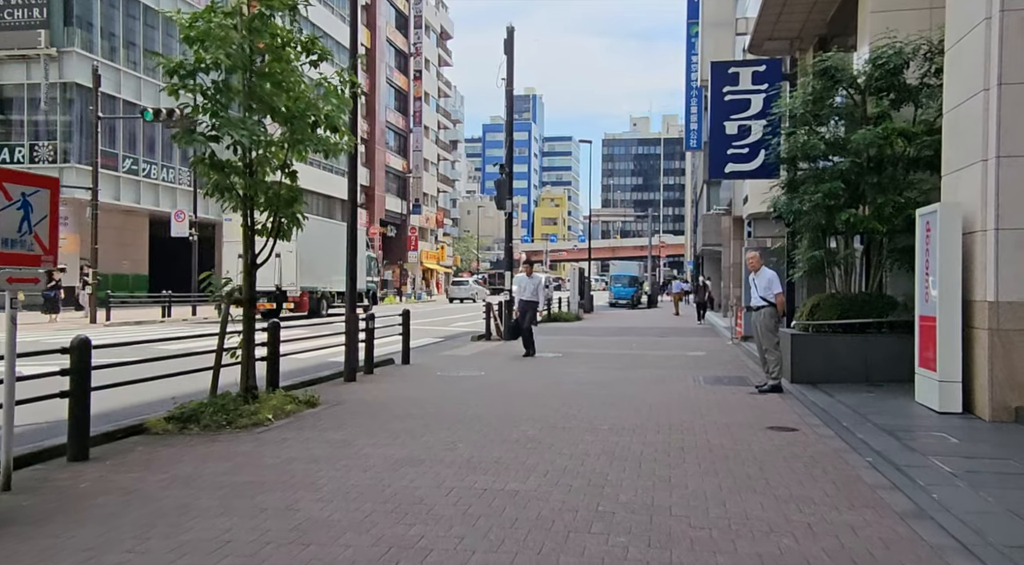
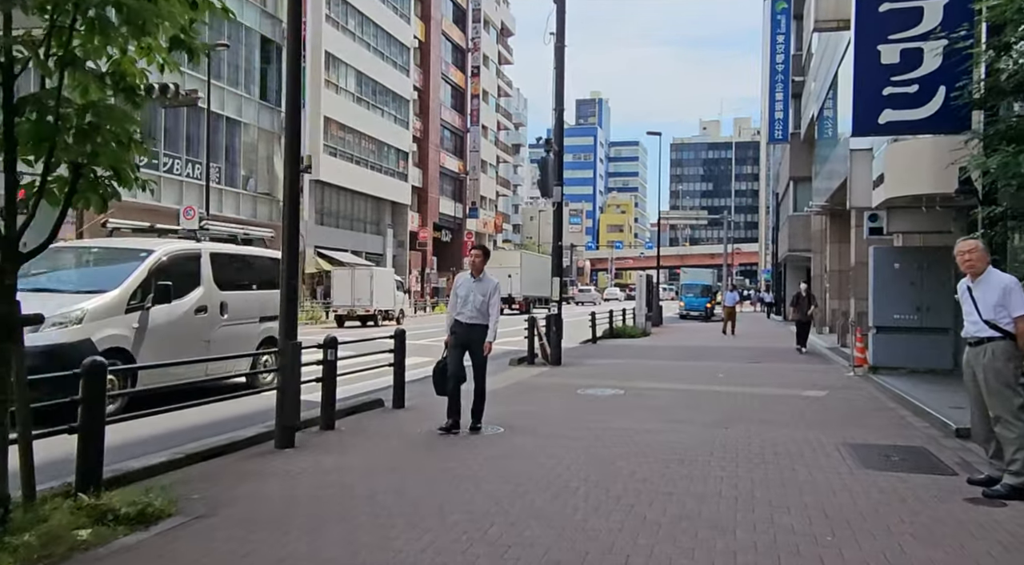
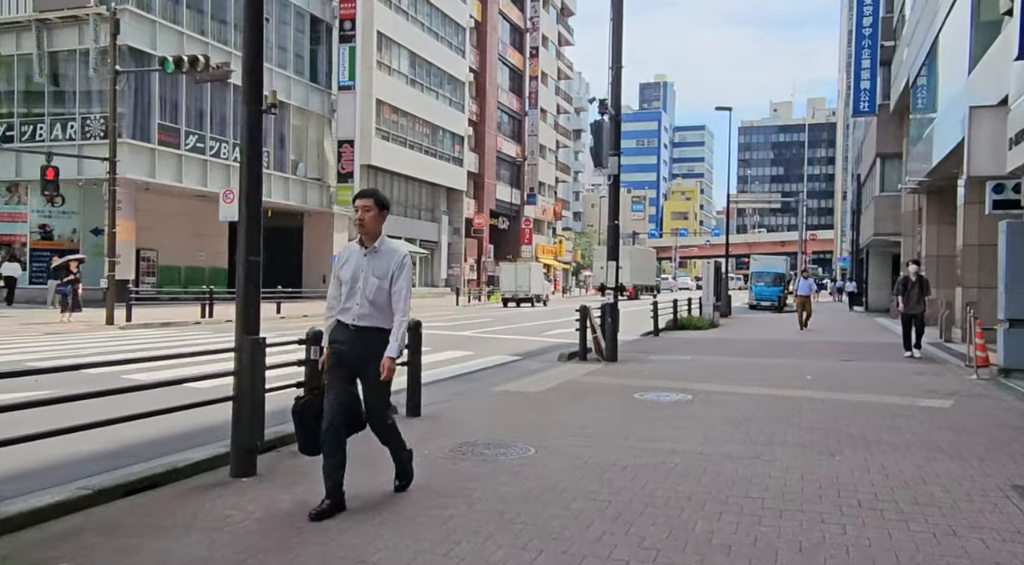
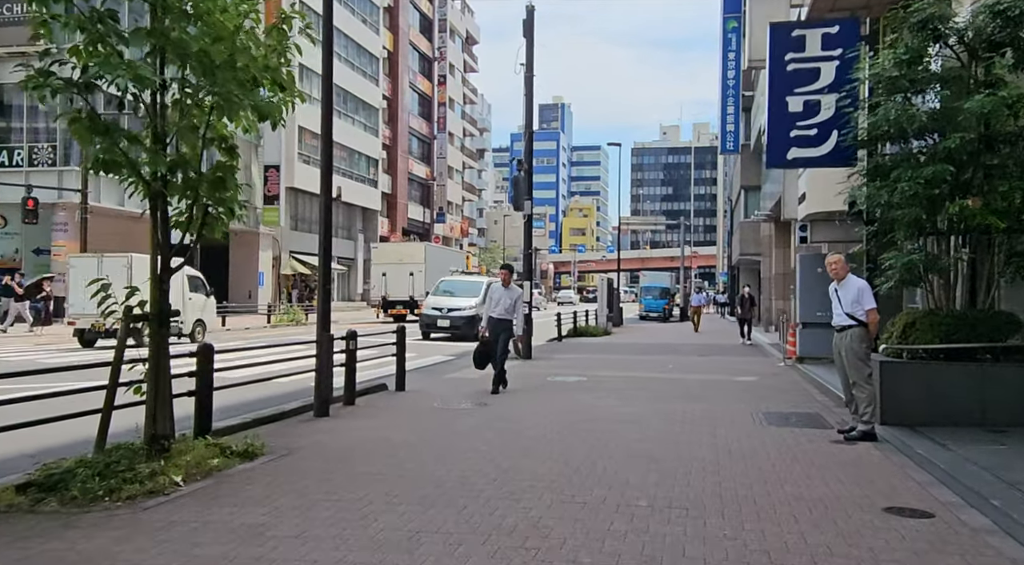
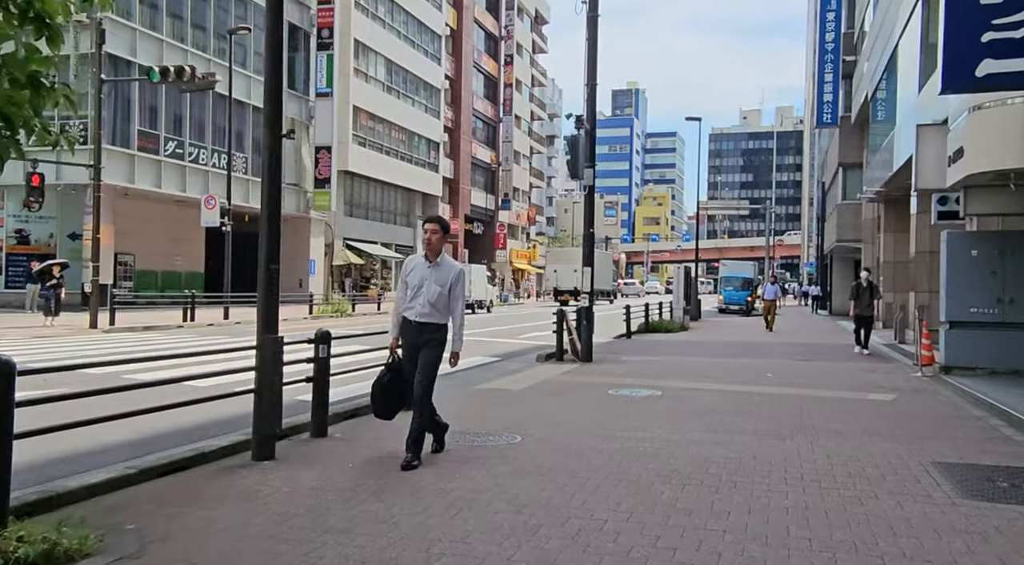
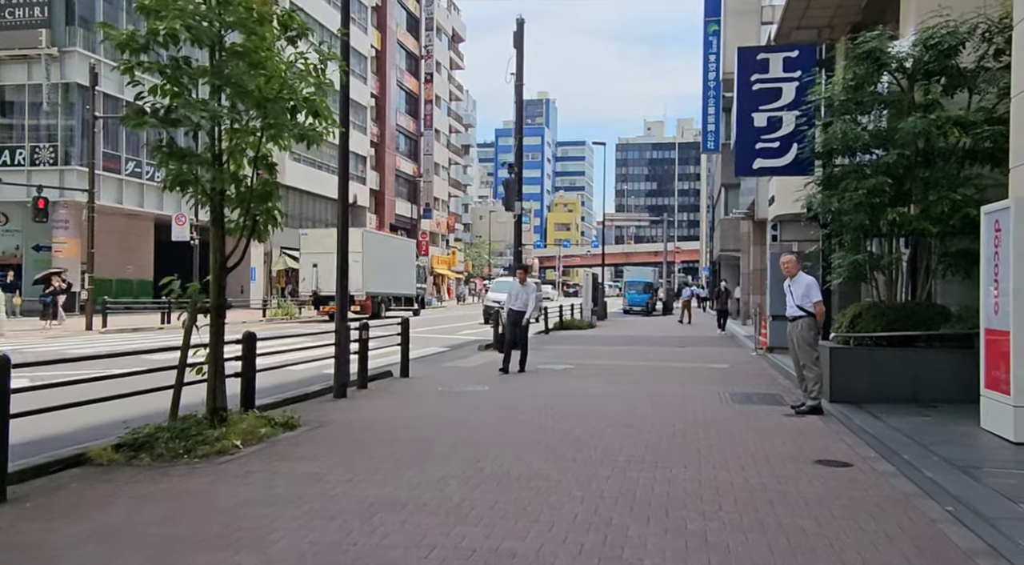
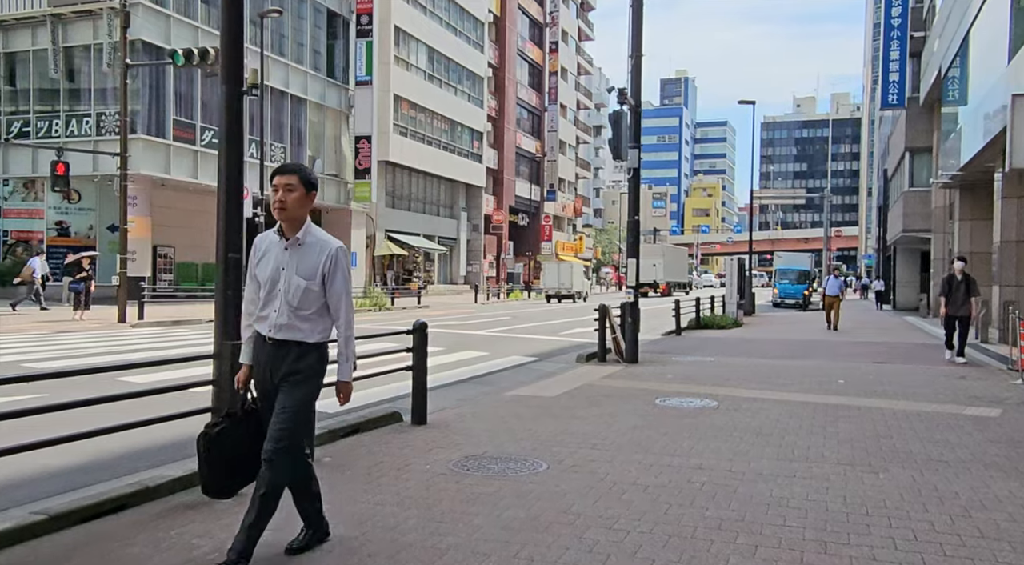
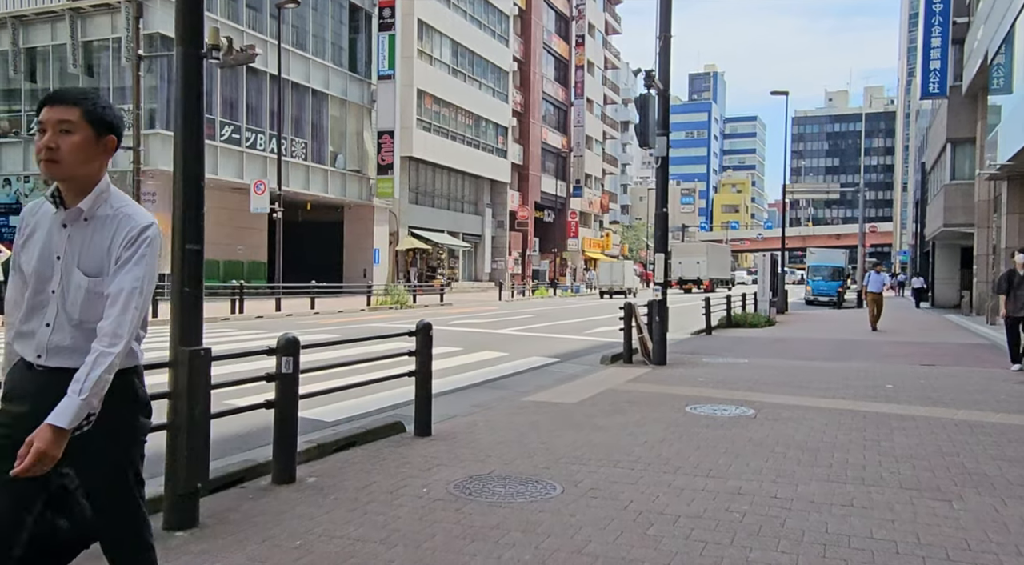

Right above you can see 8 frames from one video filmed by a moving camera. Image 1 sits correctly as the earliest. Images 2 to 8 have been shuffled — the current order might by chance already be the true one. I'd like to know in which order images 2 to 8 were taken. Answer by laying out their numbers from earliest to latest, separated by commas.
6, 4, 2, 5, 3, 7, 8
